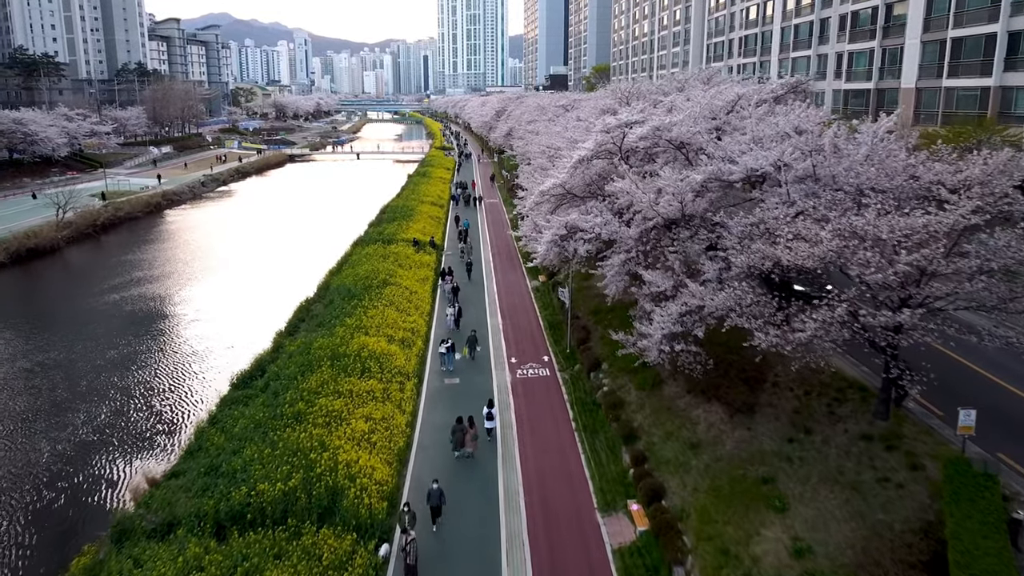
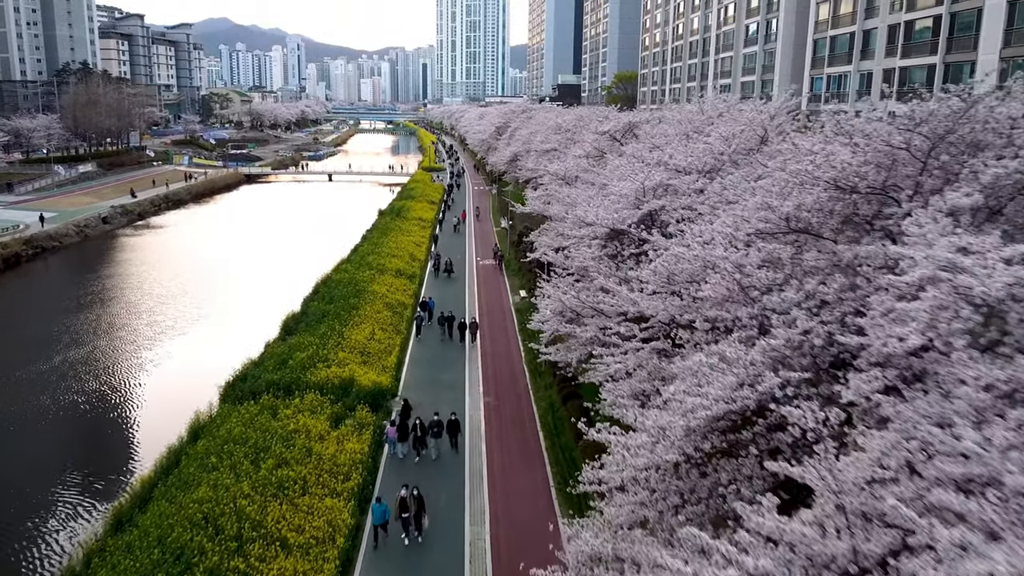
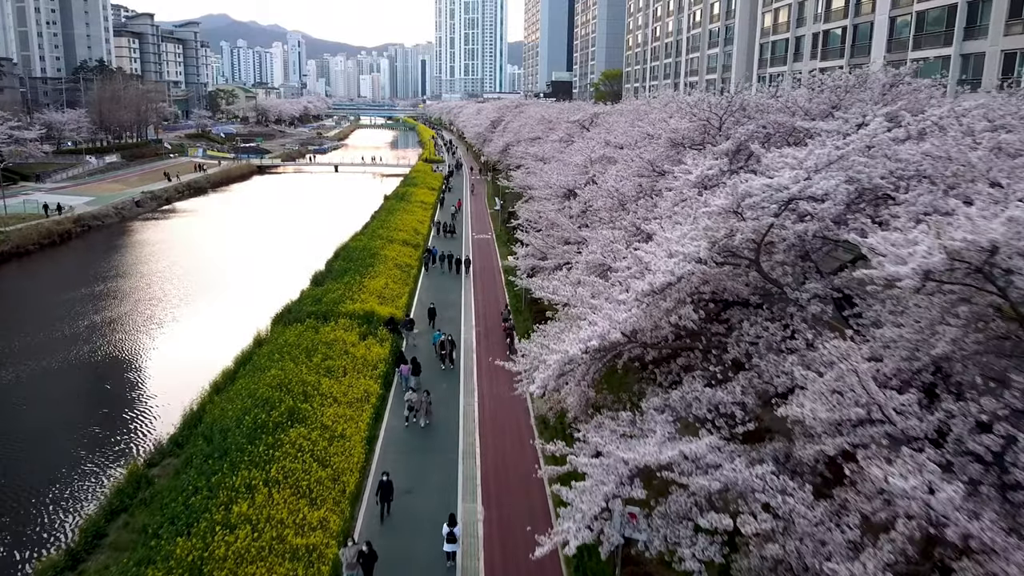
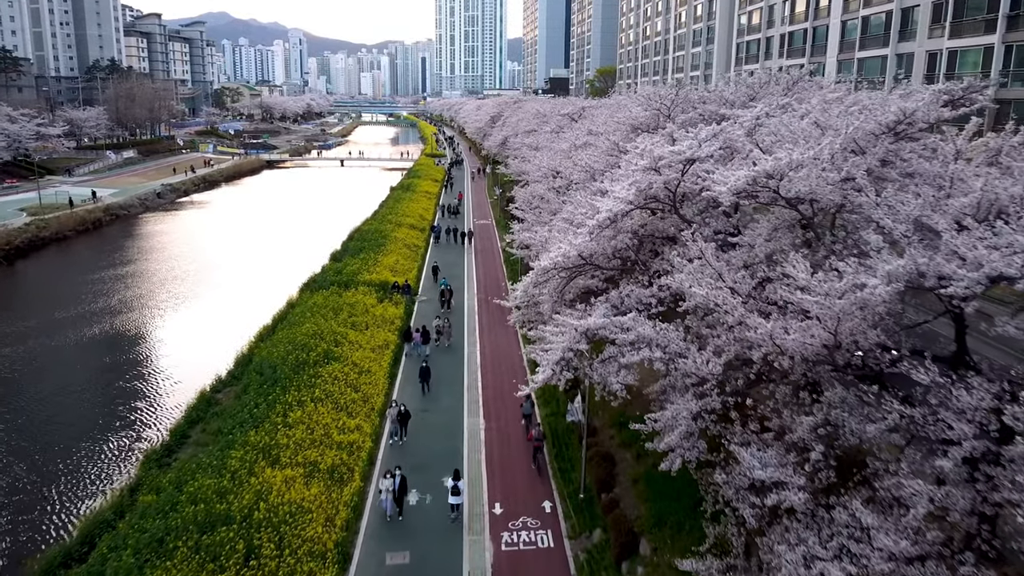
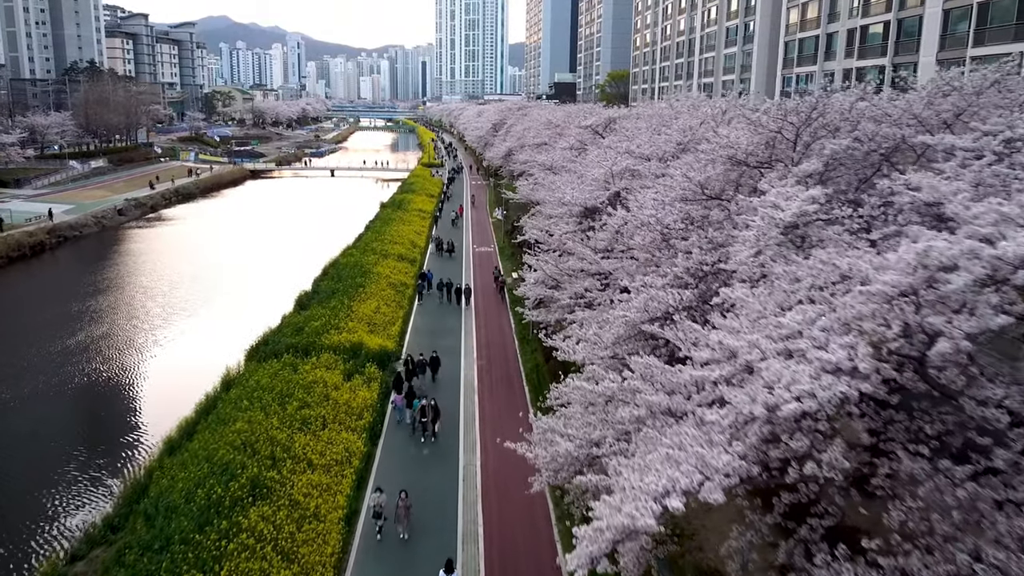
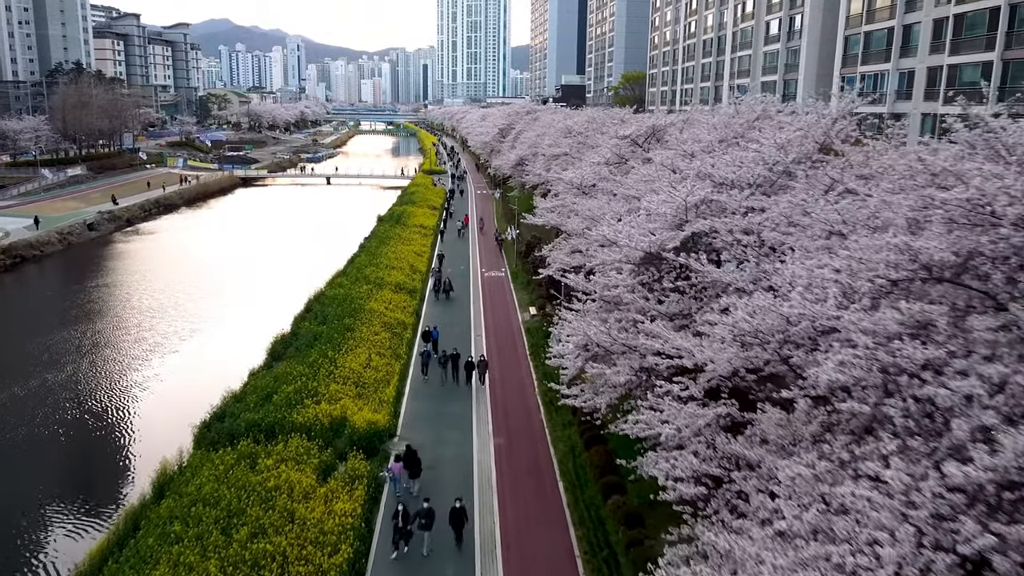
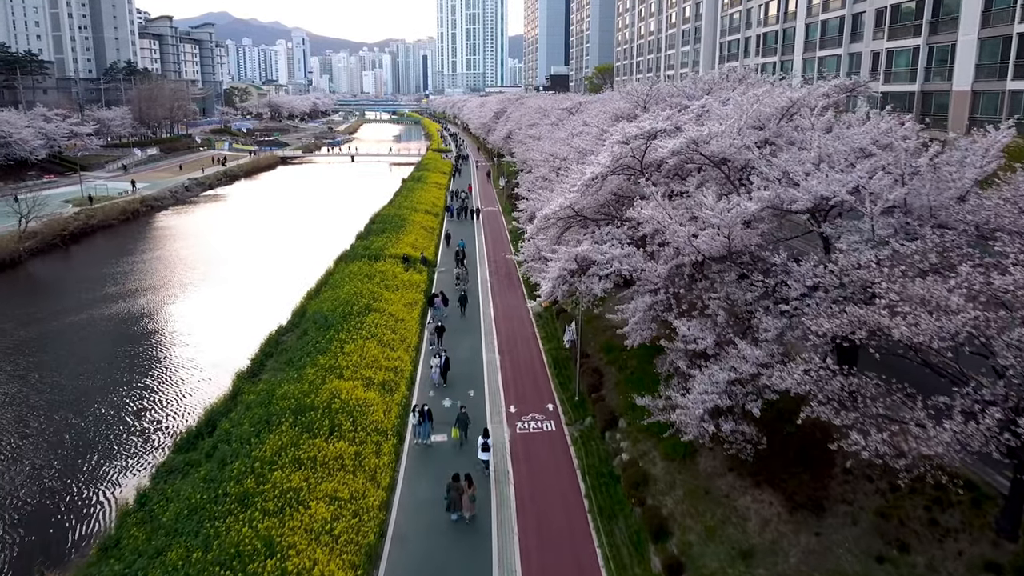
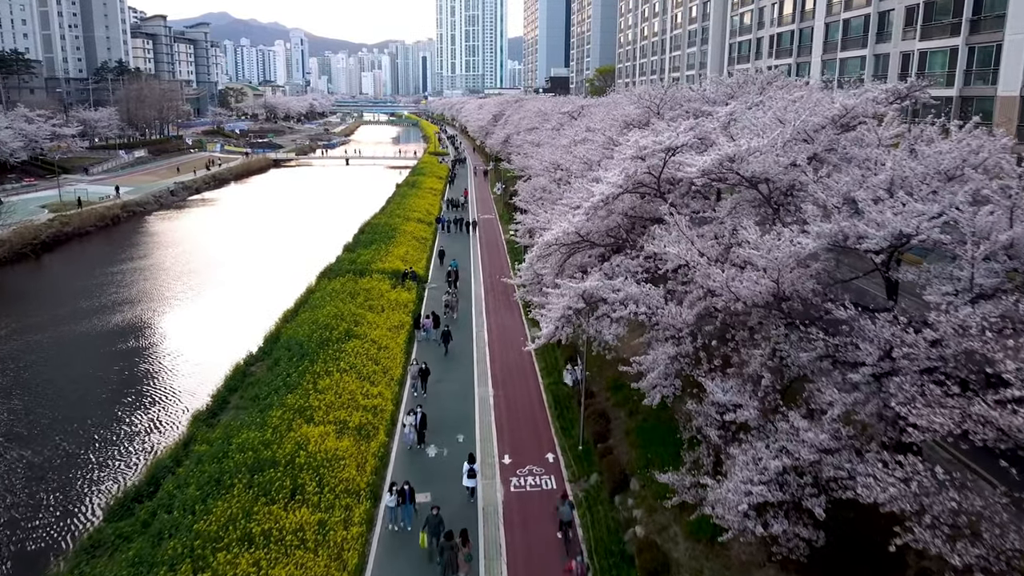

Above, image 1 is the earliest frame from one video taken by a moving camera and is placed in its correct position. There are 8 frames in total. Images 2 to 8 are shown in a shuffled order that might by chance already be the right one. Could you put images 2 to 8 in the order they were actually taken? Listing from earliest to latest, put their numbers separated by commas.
7, 8, 4, 3, 5, 2, 6
